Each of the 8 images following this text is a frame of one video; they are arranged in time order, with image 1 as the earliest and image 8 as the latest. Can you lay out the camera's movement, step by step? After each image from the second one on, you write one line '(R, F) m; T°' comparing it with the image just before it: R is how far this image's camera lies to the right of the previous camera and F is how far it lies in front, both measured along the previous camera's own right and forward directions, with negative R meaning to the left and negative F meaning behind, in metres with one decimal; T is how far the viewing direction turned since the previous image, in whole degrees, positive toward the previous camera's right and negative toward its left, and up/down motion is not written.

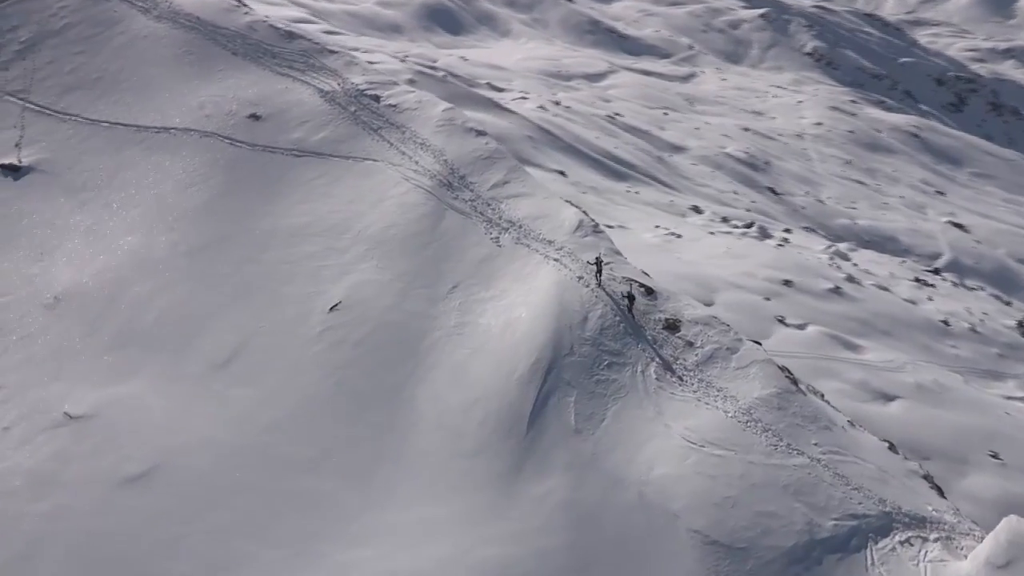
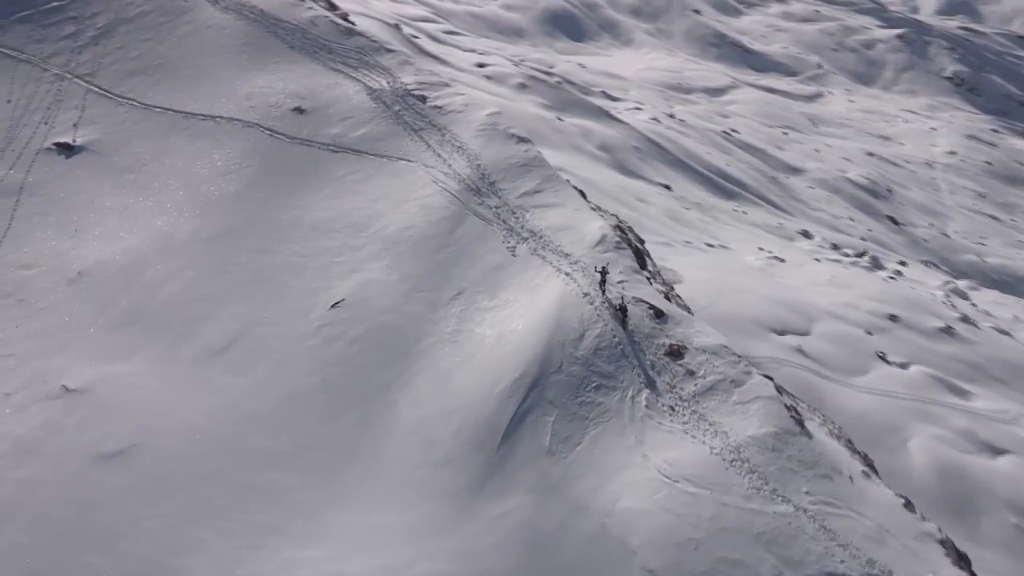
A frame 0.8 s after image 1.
(+2.1, +0.5) m; -7°
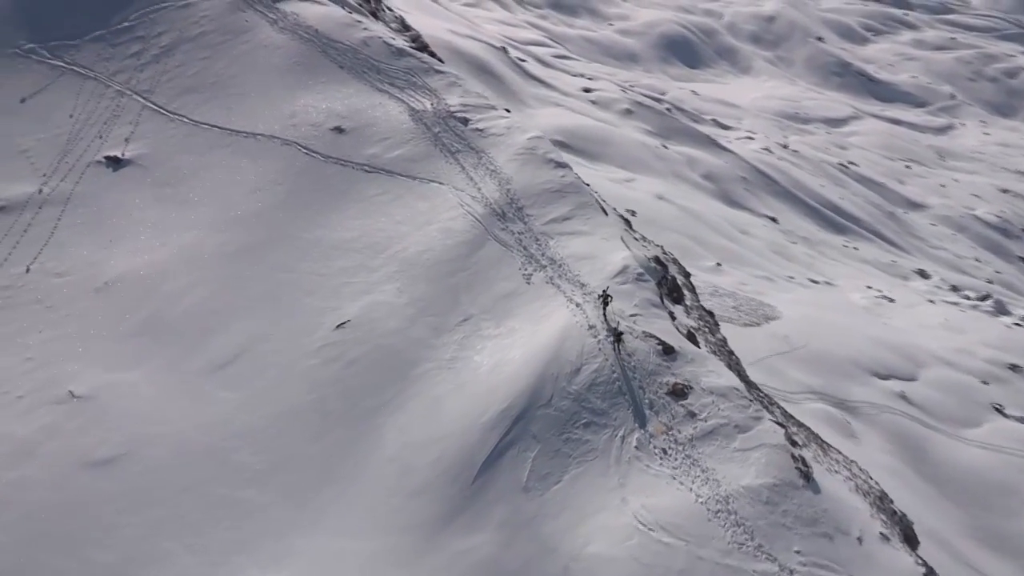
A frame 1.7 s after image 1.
(+2.0, +0.6) m; -7°
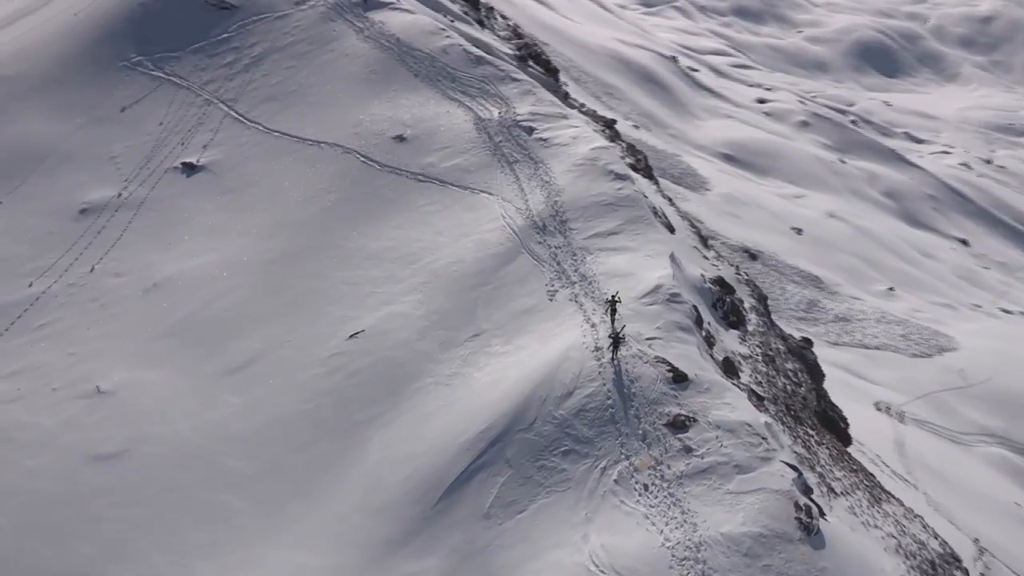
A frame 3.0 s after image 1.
(+3.2, +1.0) m; -12°
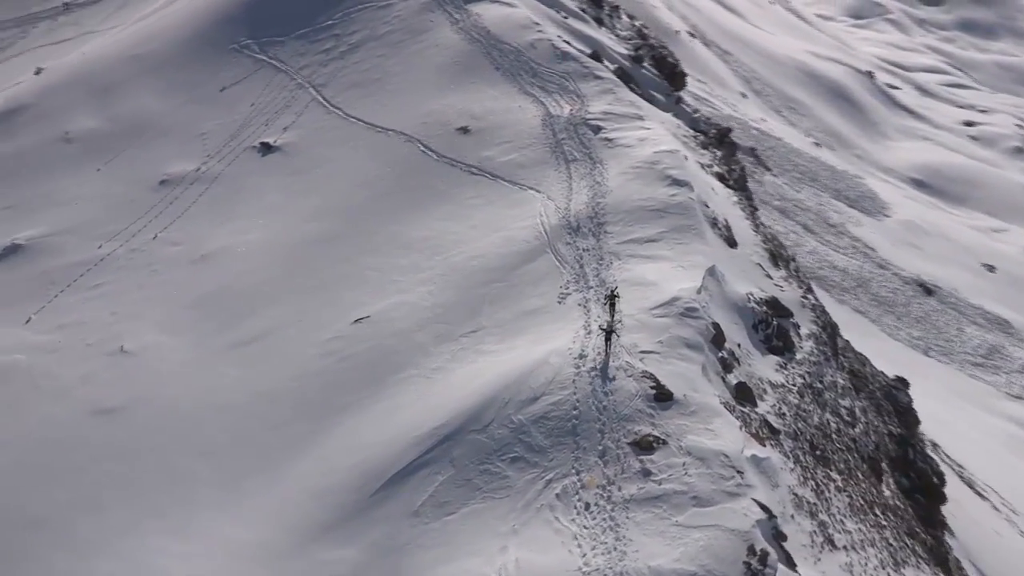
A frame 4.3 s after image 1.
(+3.3, +0.9) m; -12°
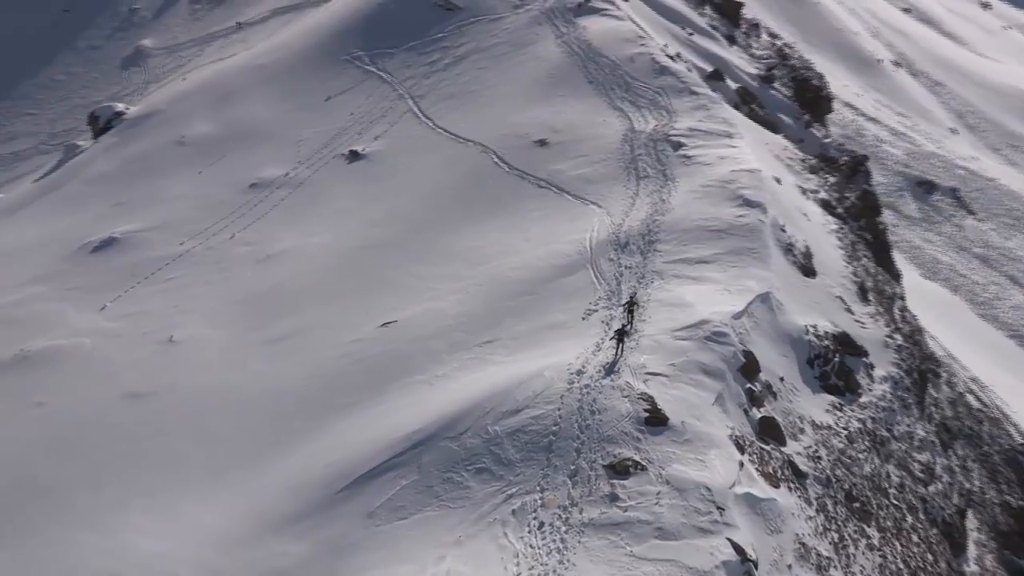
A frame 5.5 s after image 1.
(+3.0, +0.9) m; -13°
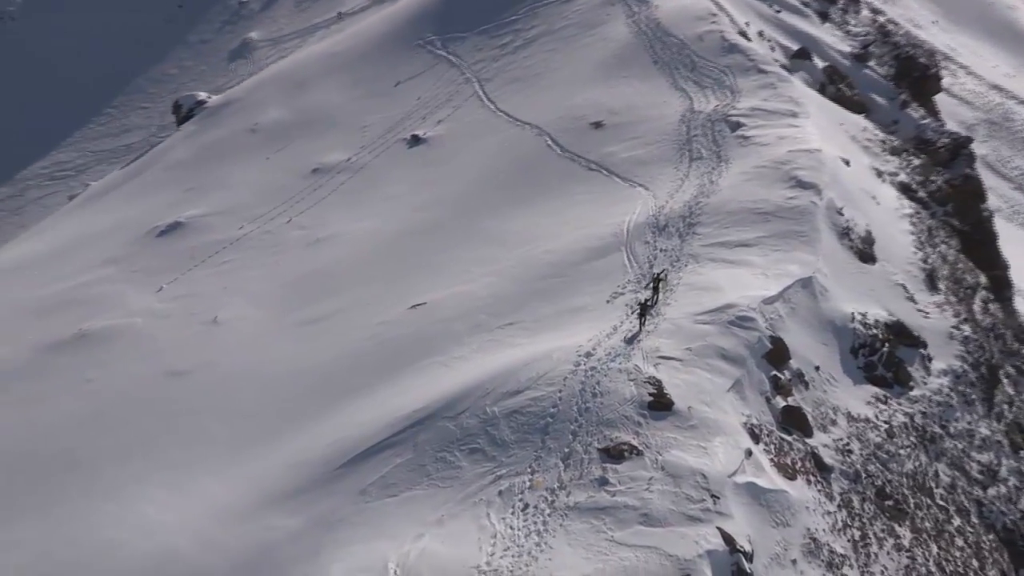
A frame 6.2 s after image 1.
(+1.8, +0.3) m; -8°
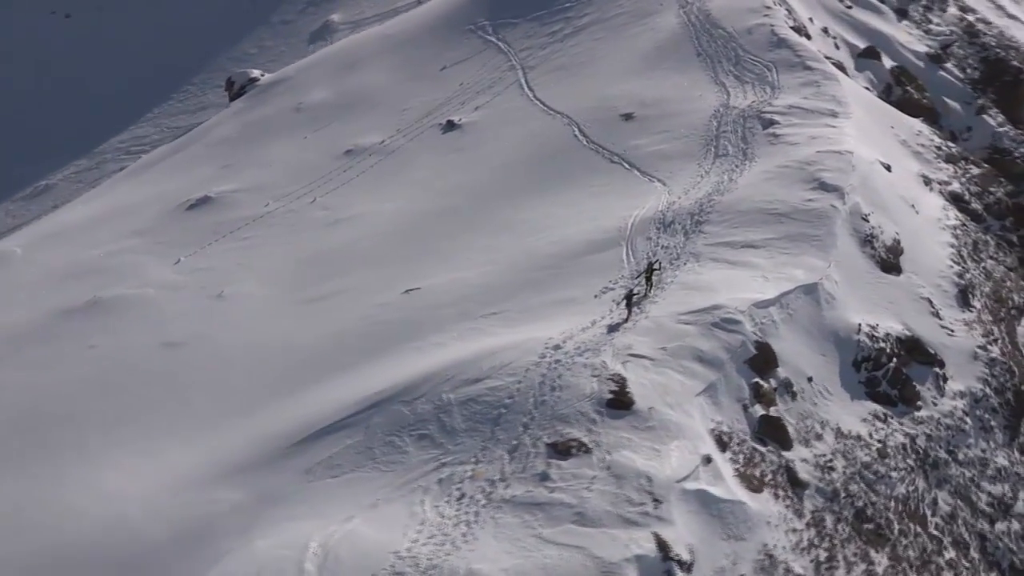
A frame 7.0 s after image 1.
(+1.9, +0.4) m; -7°
